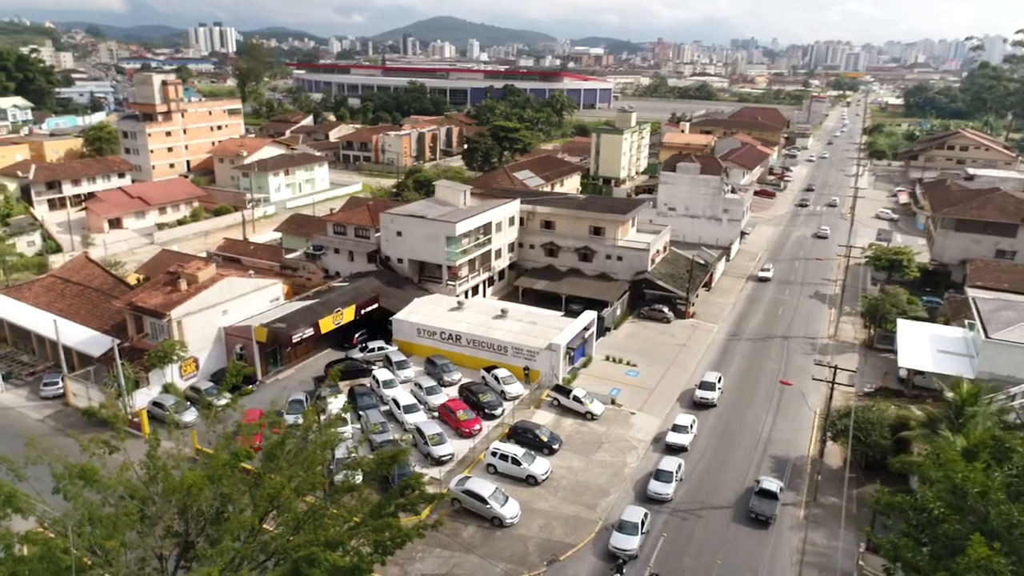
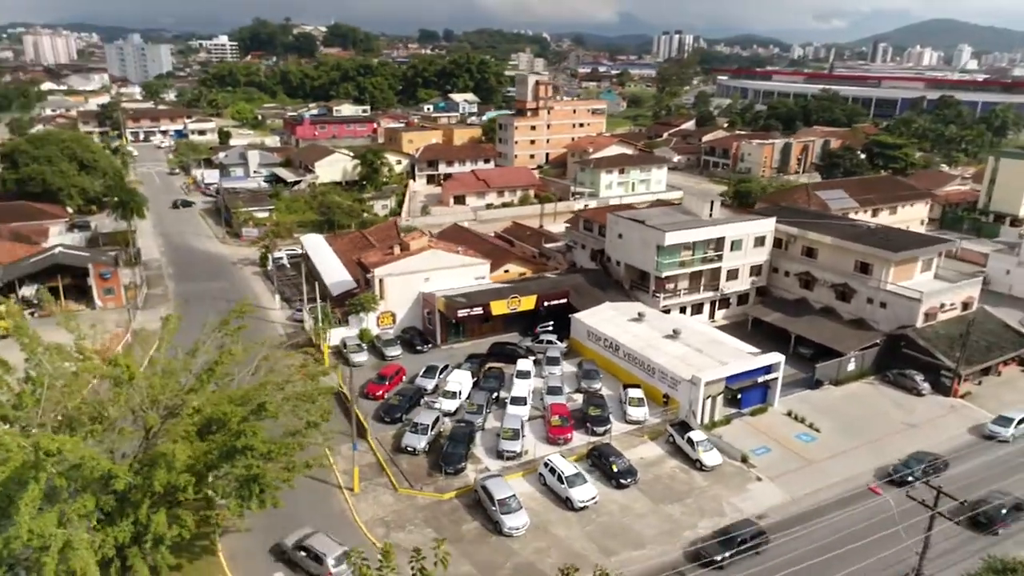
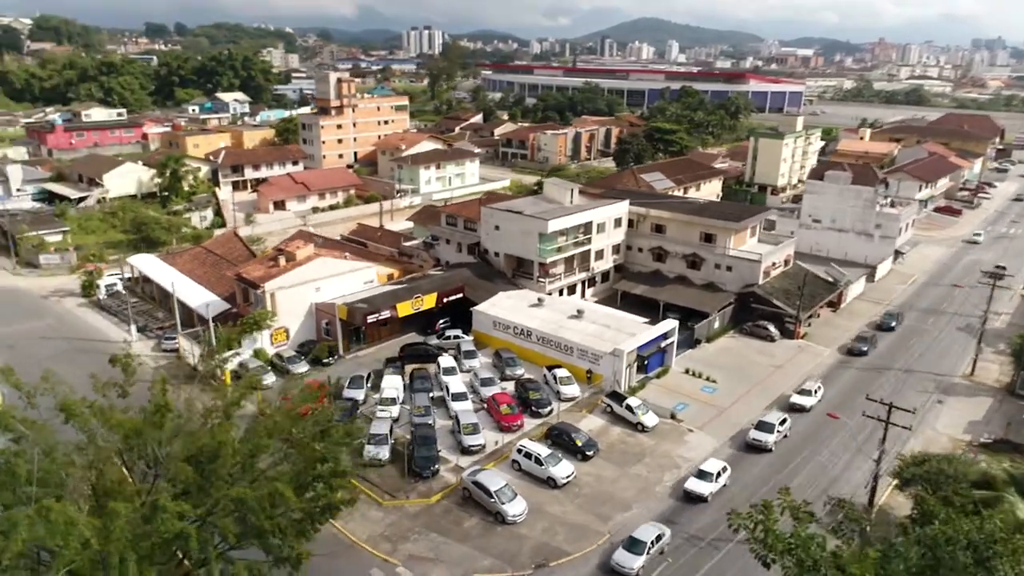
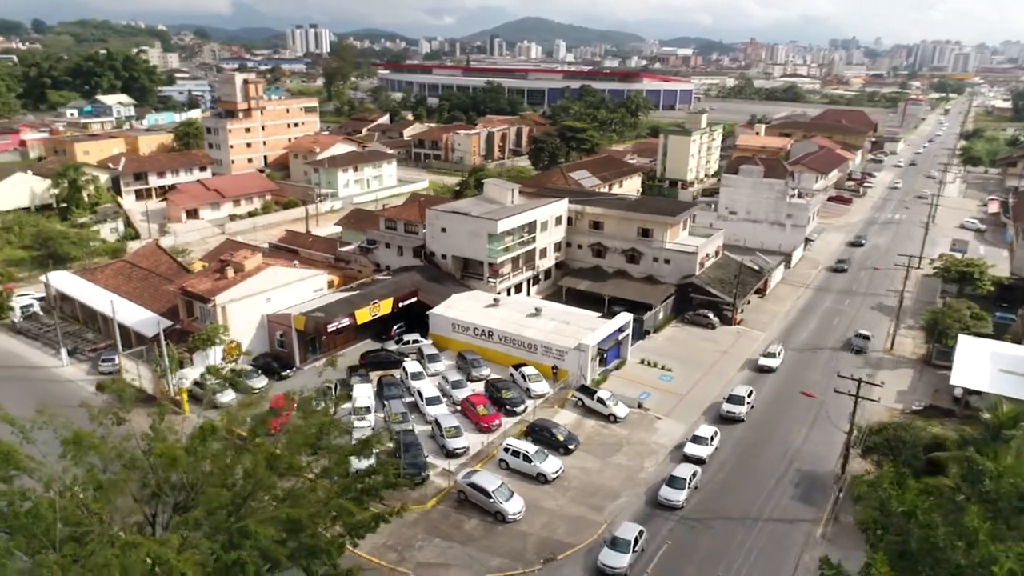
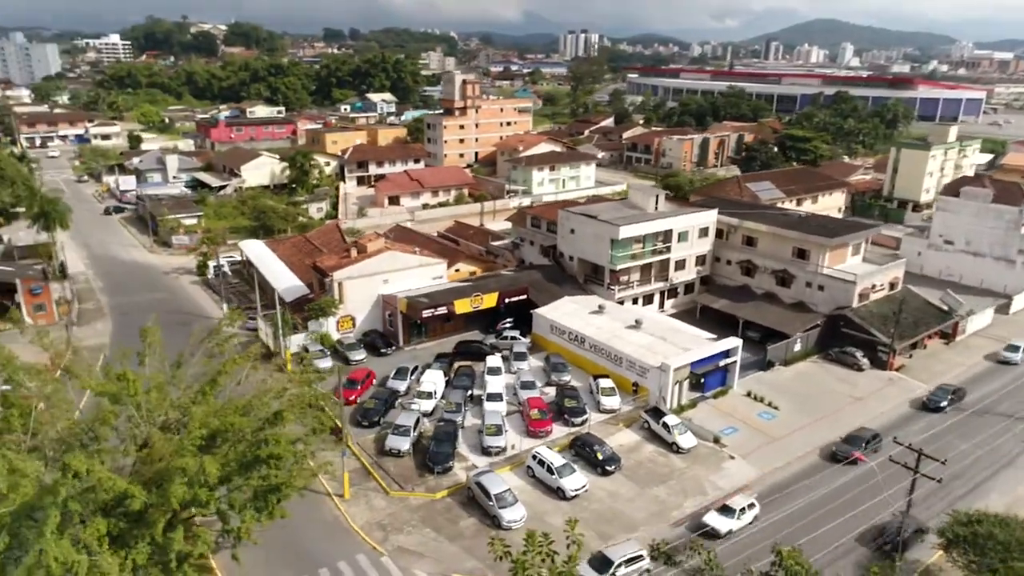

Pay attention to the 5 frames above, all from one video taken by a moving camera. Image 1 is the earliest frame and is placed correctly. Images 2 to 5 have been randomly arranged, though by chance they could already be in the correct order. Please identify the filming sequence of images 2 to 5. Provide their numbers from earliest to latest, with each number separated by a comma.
4, 3, 5, 2
